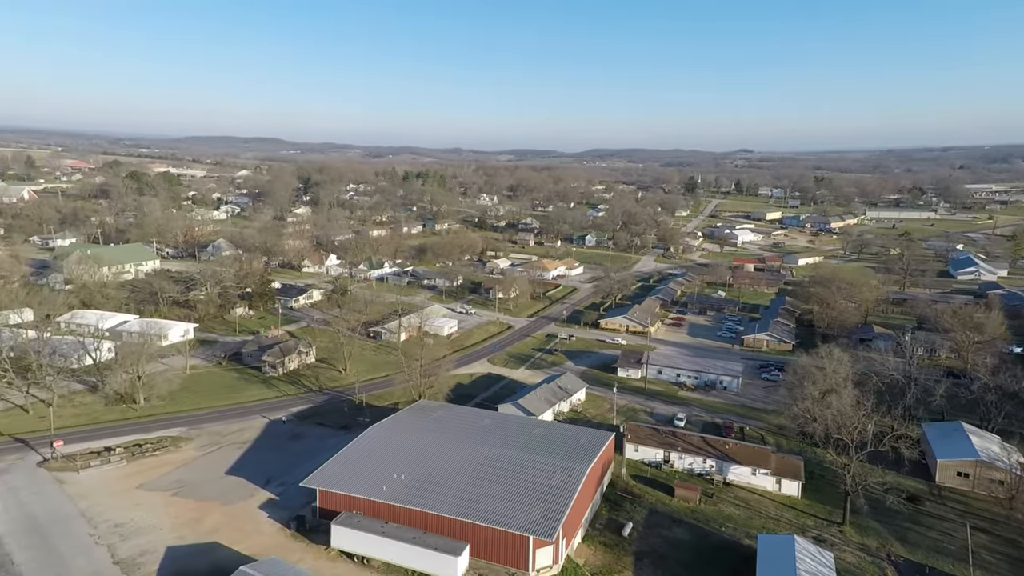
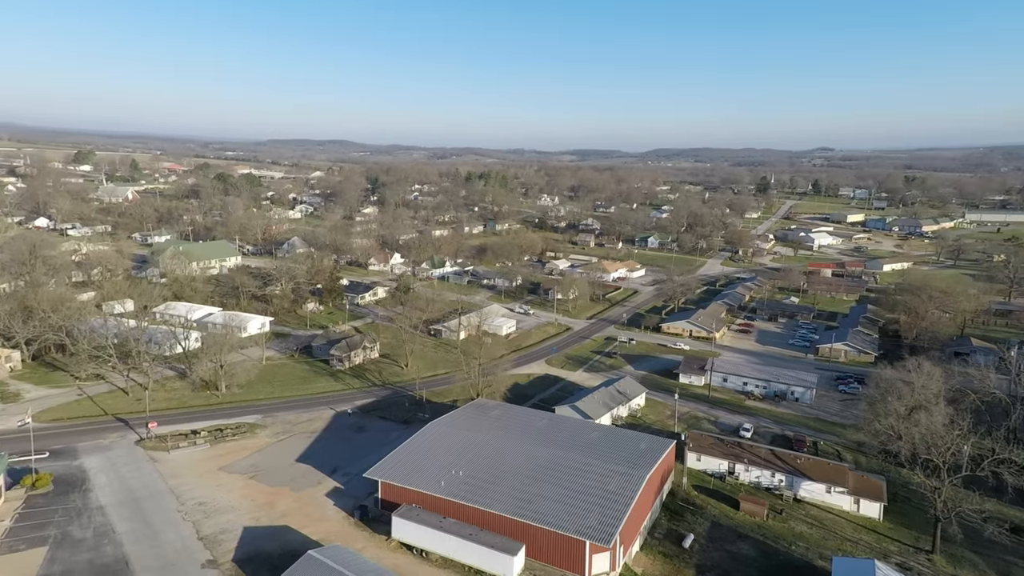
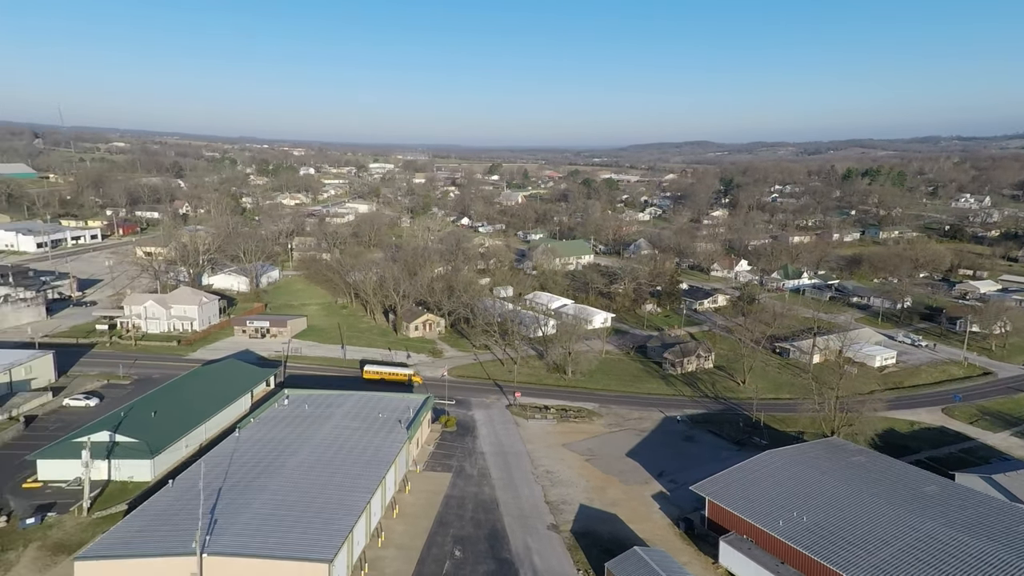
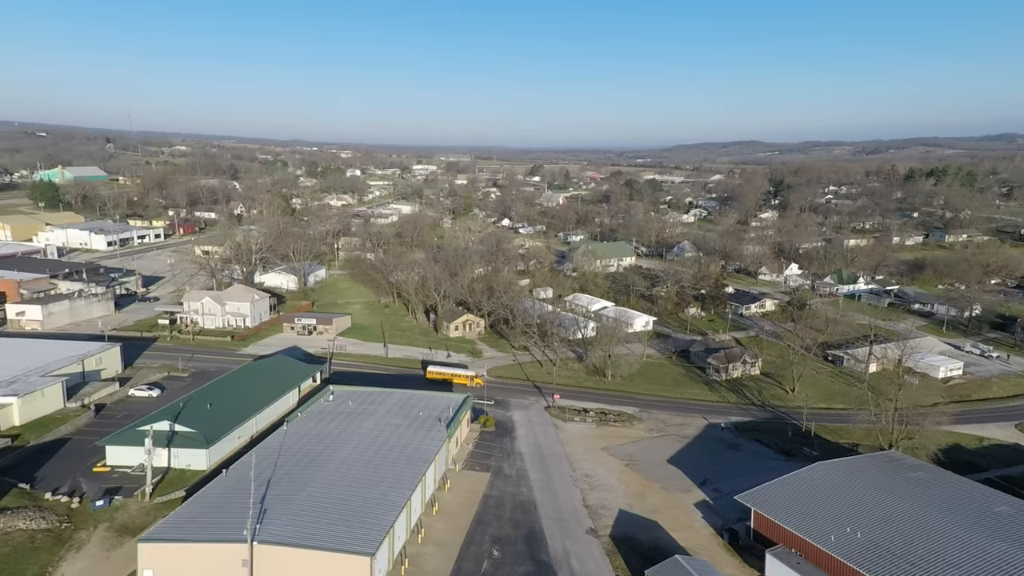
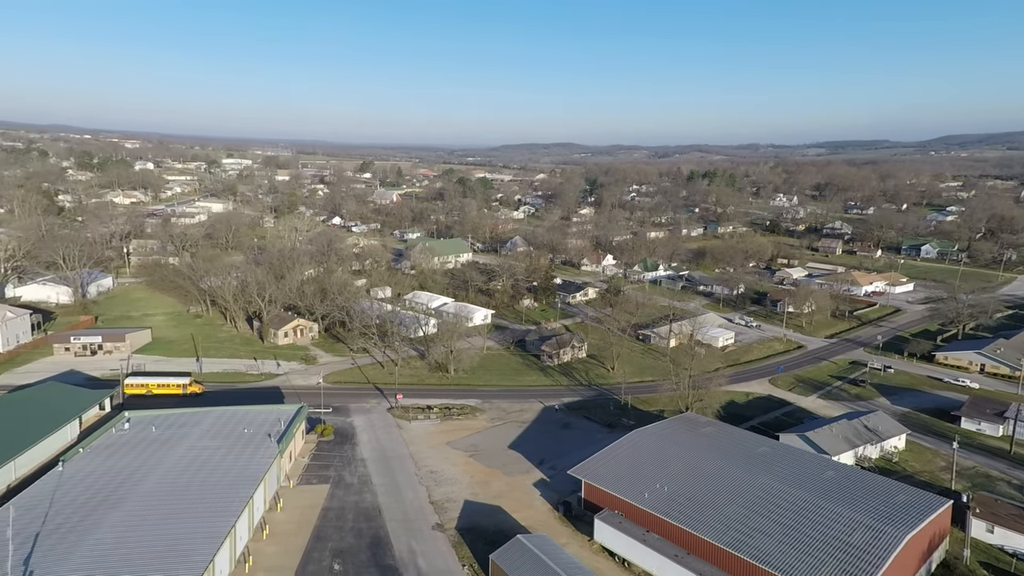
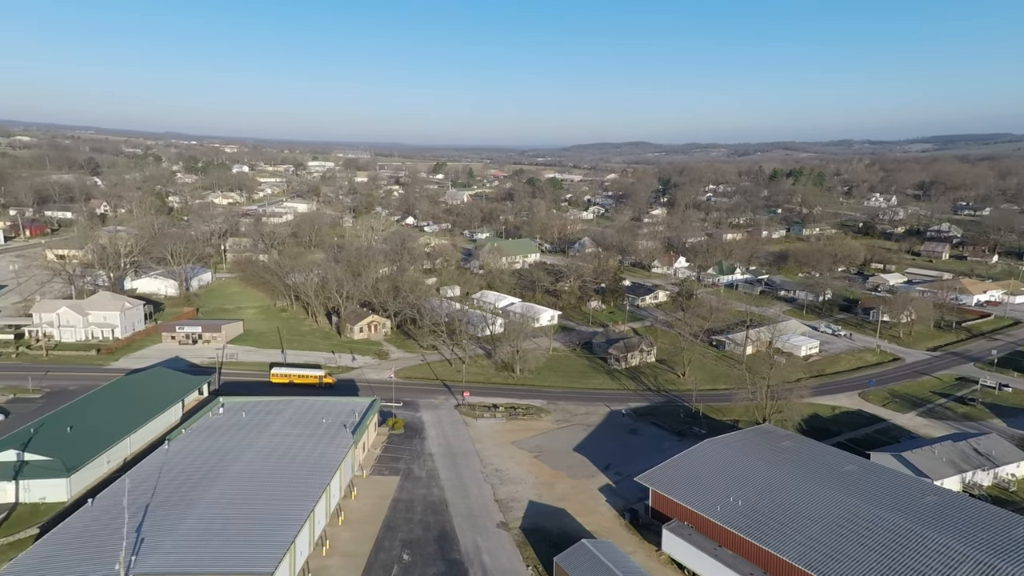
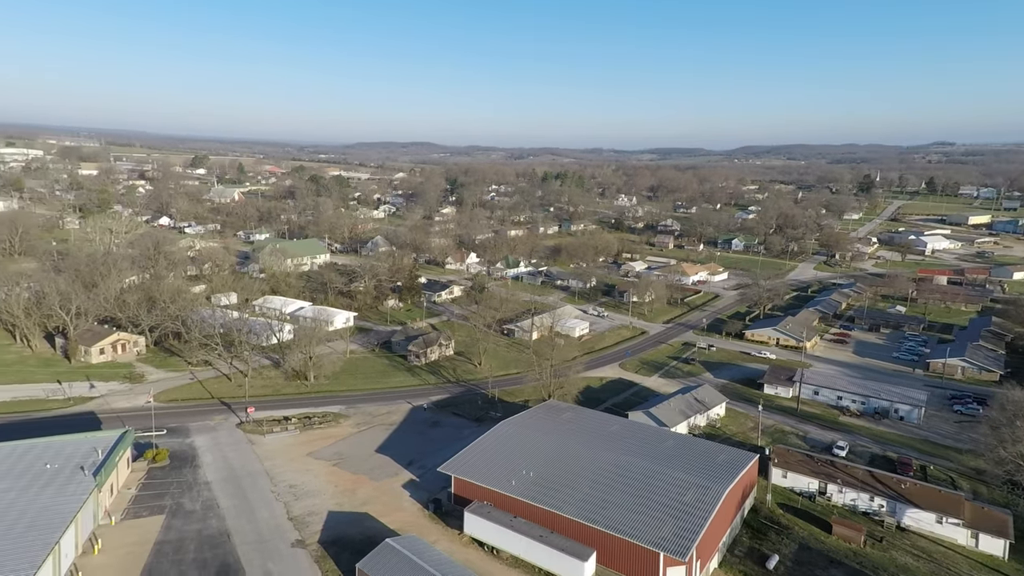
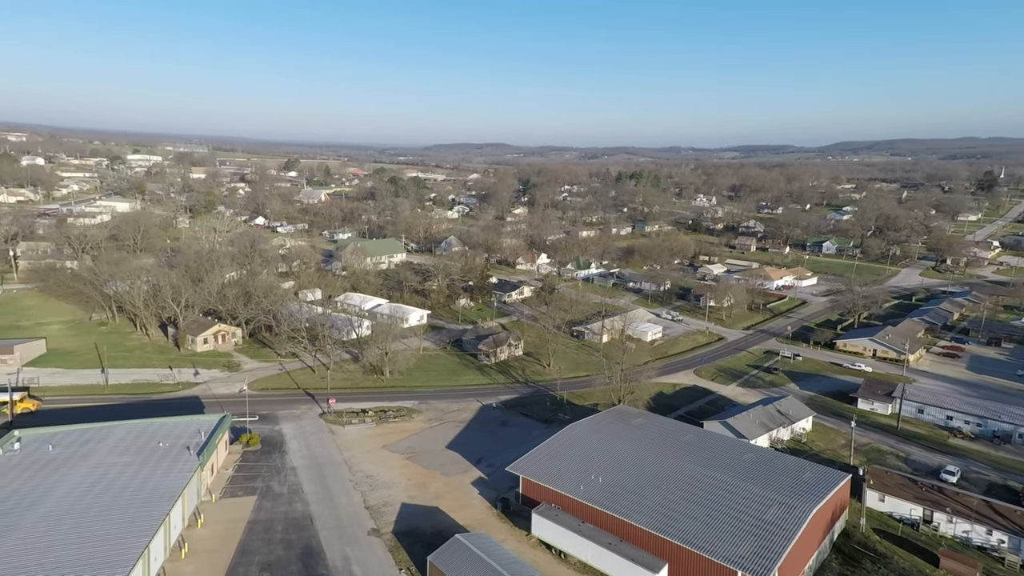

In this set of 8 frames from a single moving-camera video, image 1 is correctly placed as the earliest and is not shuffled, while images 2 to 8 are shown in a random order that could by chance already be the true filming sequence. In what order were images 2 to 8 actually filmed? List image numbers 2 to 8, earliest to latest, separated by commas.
2, 7, 8, 5, 6, 3, 4
